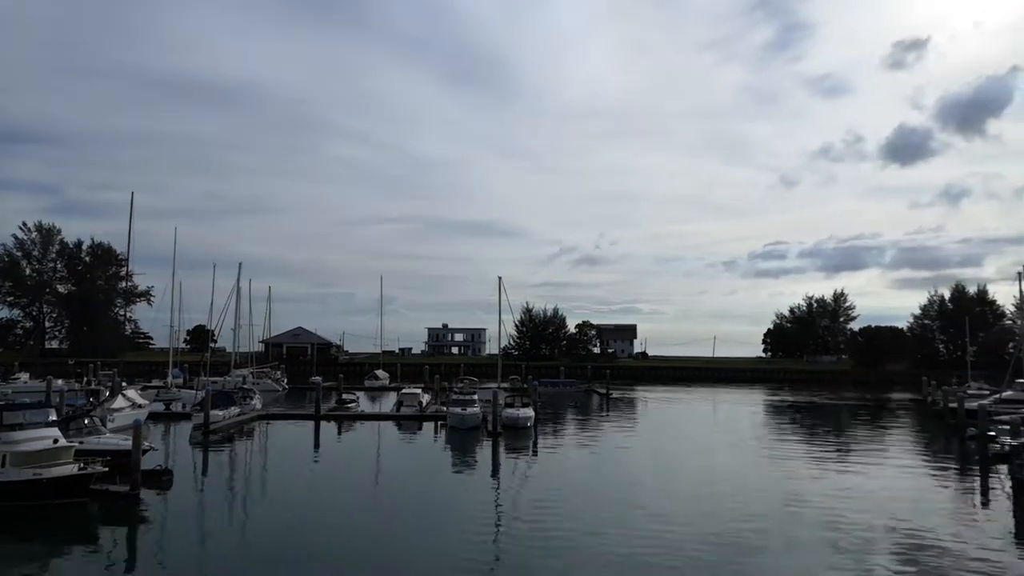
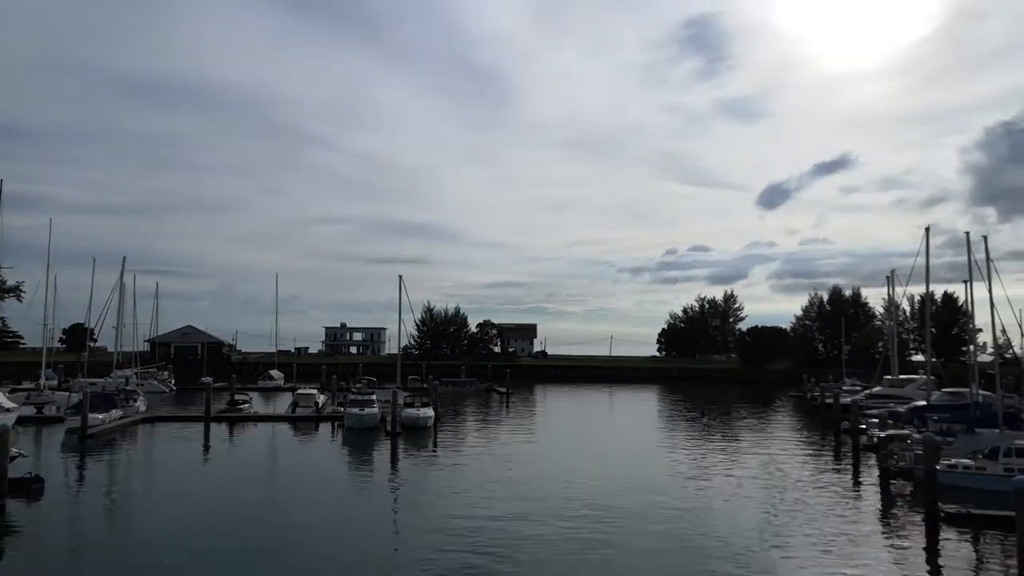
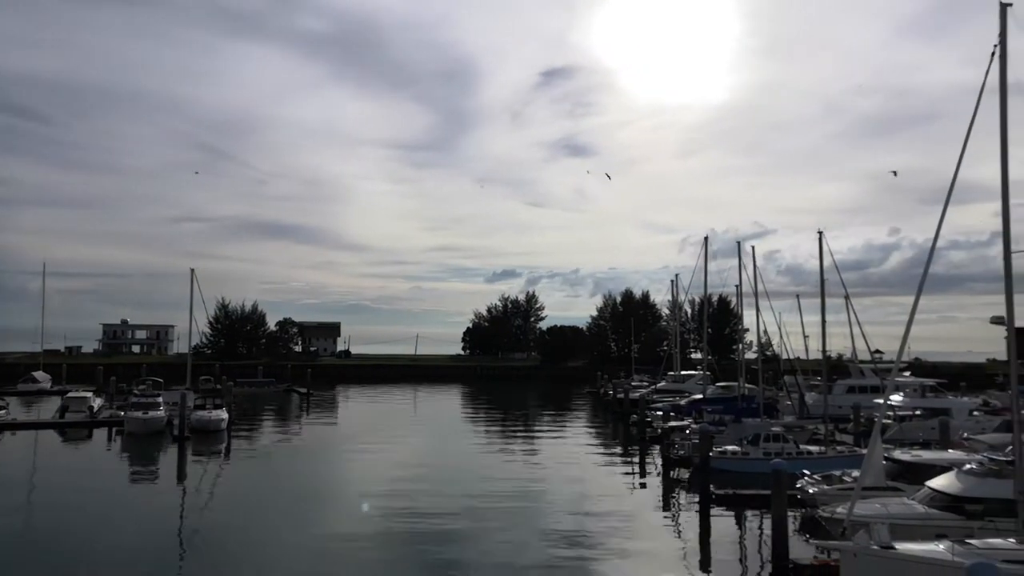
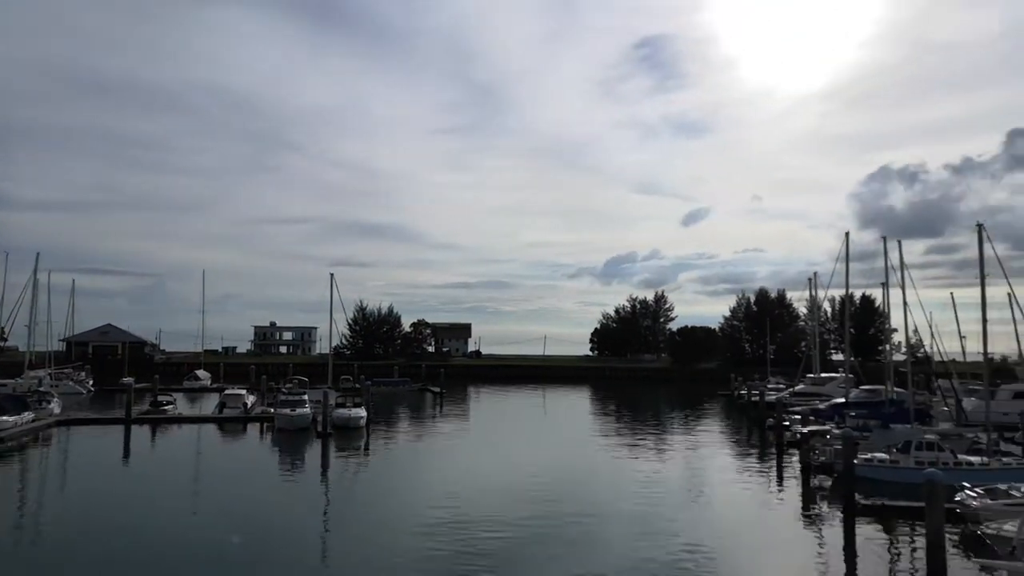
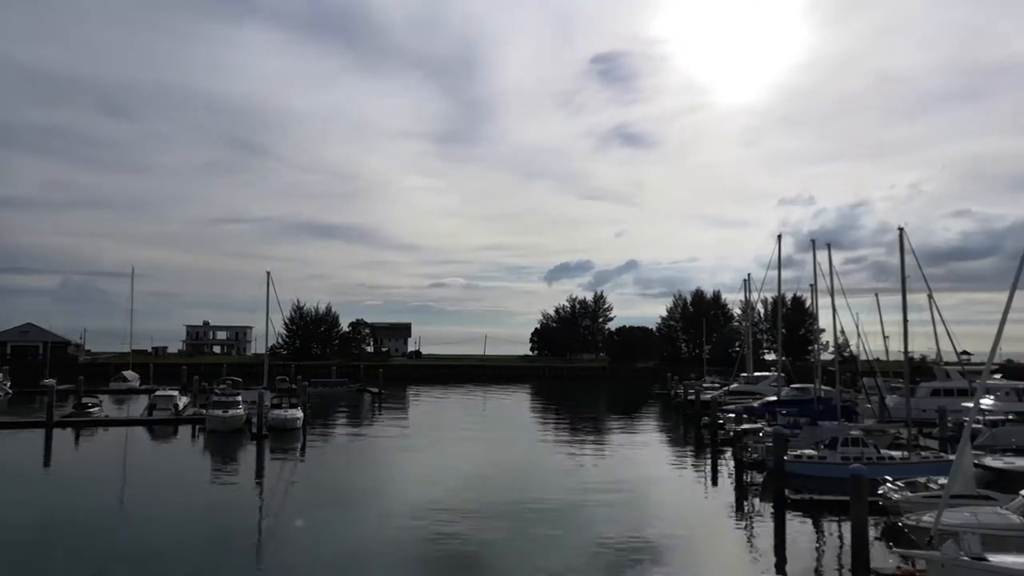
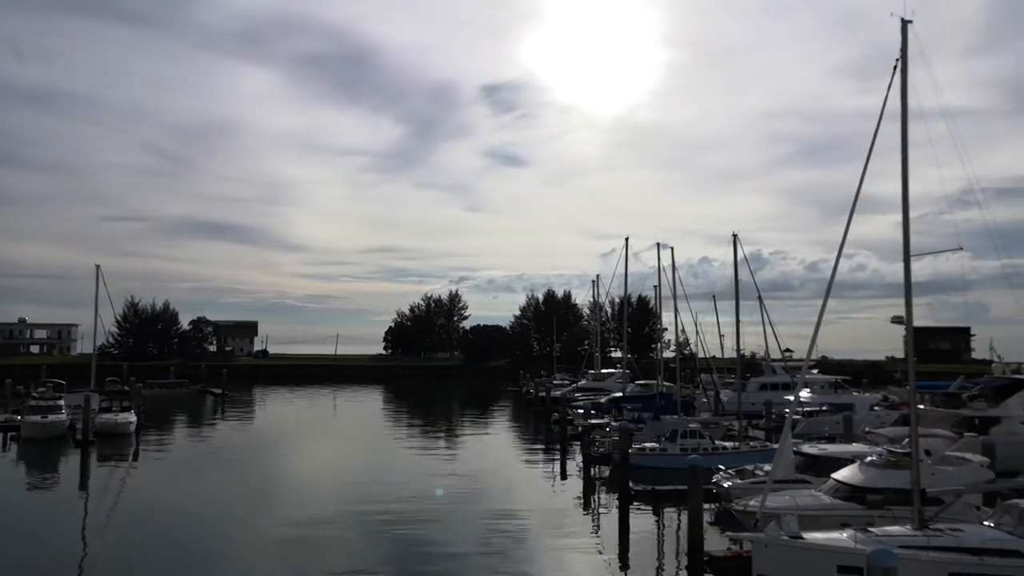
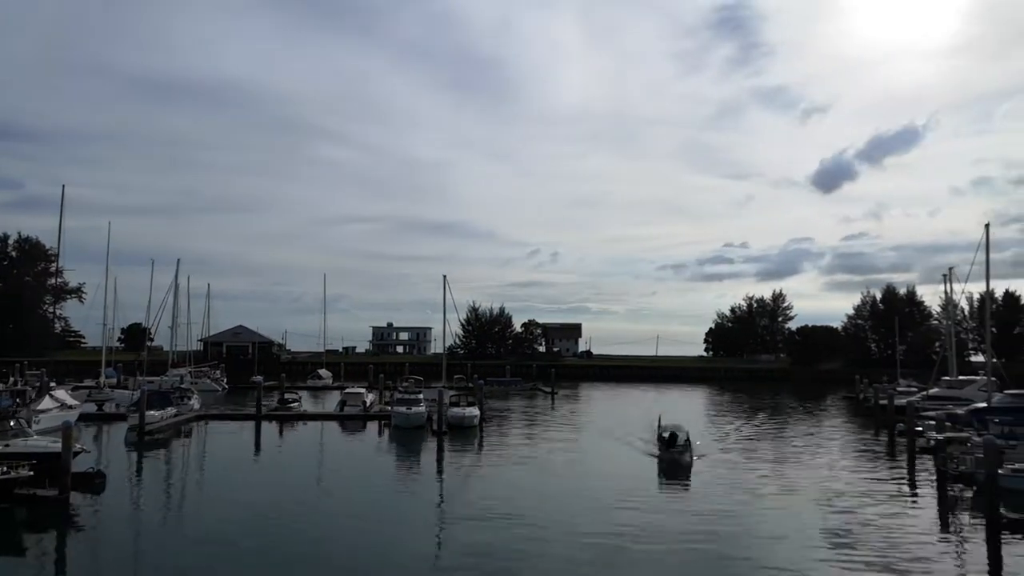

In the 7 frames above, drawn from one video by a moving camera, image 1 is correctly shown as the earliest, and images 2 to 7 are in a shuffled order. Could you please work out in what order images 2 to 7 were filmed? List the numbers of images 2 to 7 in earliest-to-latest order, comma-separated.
7, 2, 4, 5, 3, 6
